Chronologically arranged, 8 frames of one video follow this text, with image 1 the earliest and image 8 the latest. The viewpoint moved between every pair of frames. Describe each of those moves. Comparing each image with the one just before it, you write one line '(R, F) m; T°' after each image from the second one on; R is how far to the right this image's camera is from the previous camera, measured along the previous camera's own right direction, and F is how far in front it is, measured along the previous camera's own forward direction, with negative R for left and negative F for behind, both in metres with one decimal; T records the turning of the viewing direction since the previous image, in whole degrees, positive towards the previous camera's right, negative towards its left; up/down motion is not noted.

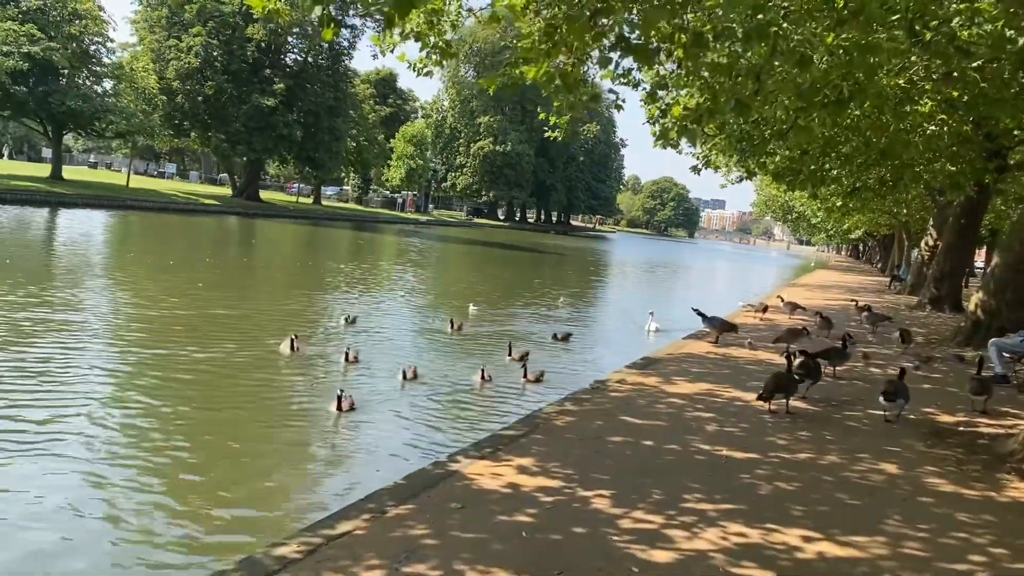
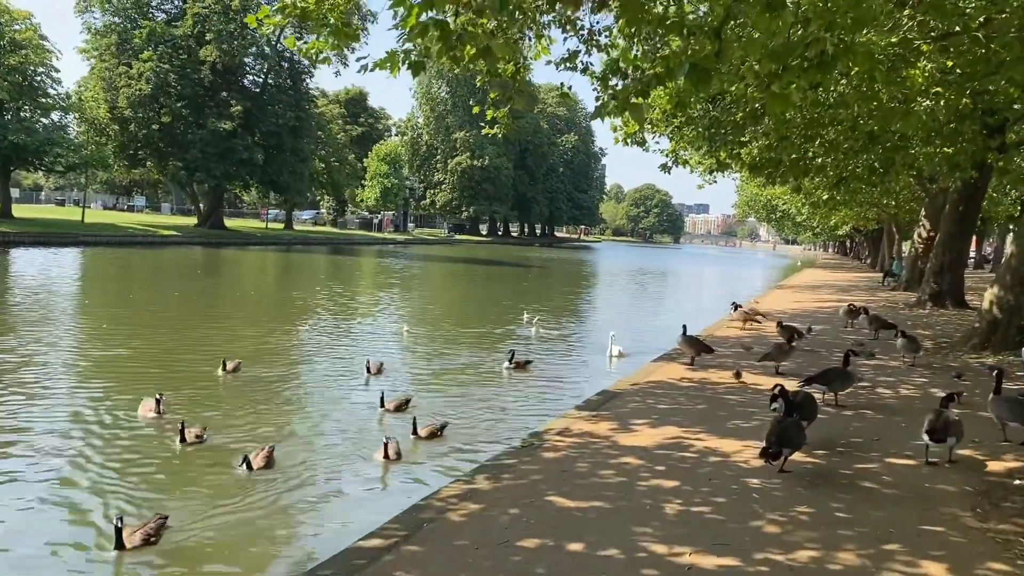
(+0.7, +2.1) m; +1°
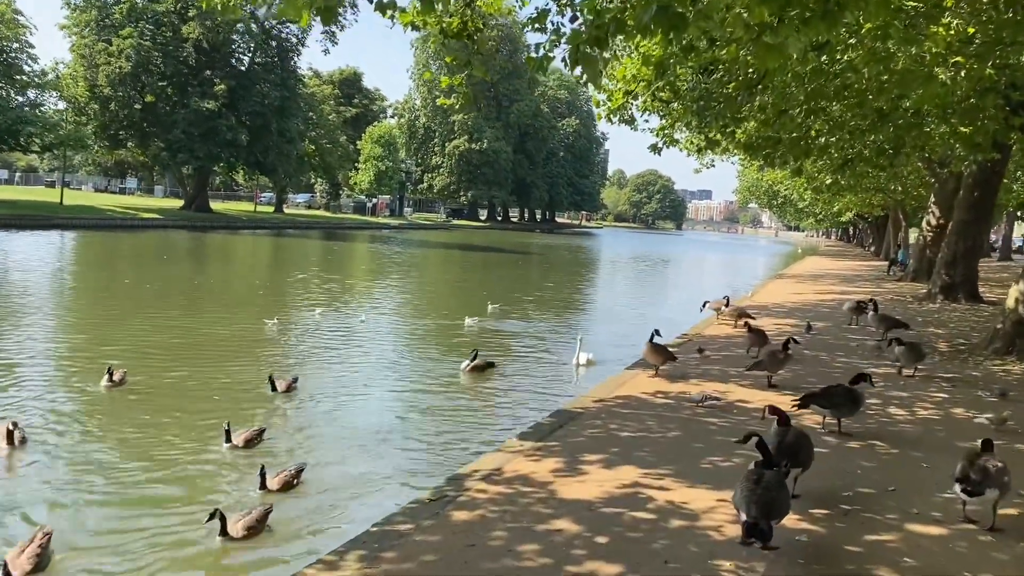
(+0.6, +1.6) m; 0°
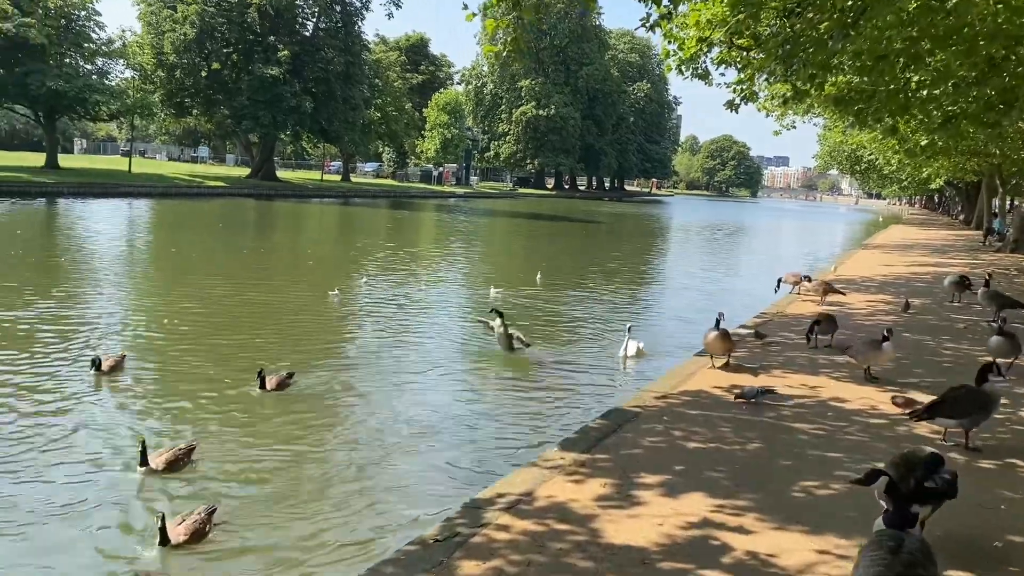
(+0.2, +1.3) m; -4°
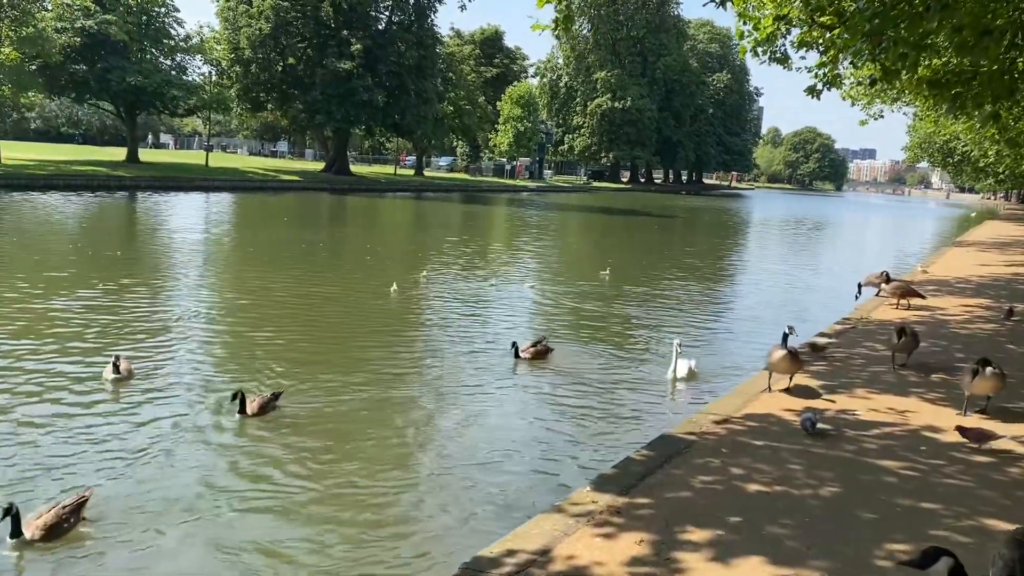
(+0.3, +0.8) m; -5°
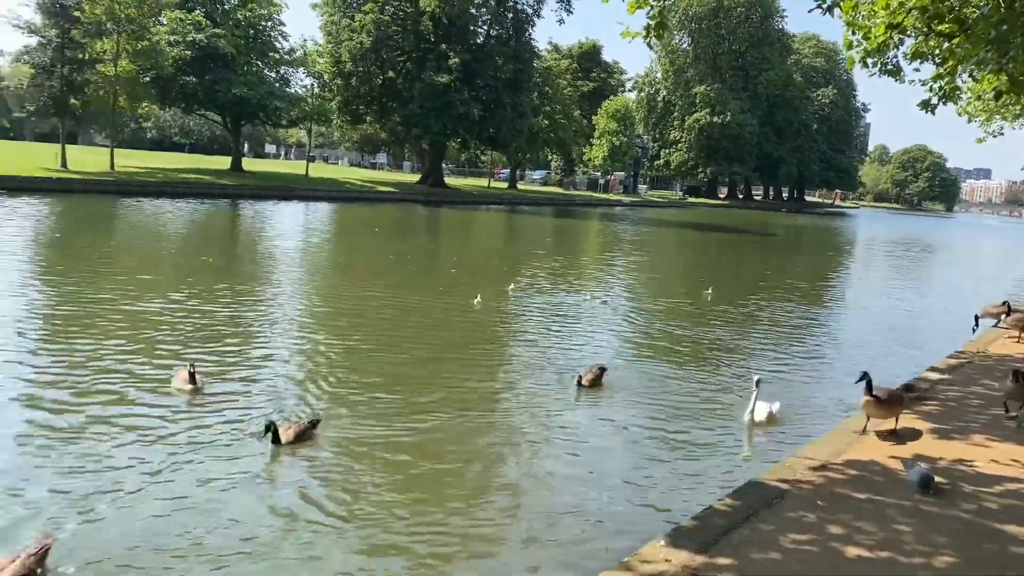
(+0.1, +0.4) m; -6°
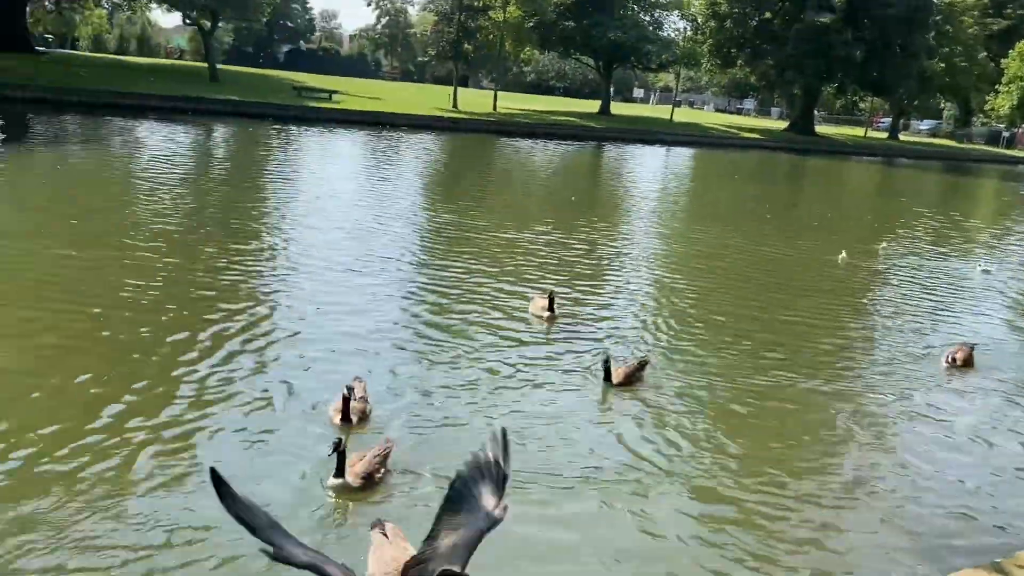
(0.0, +0.1) m; -23°
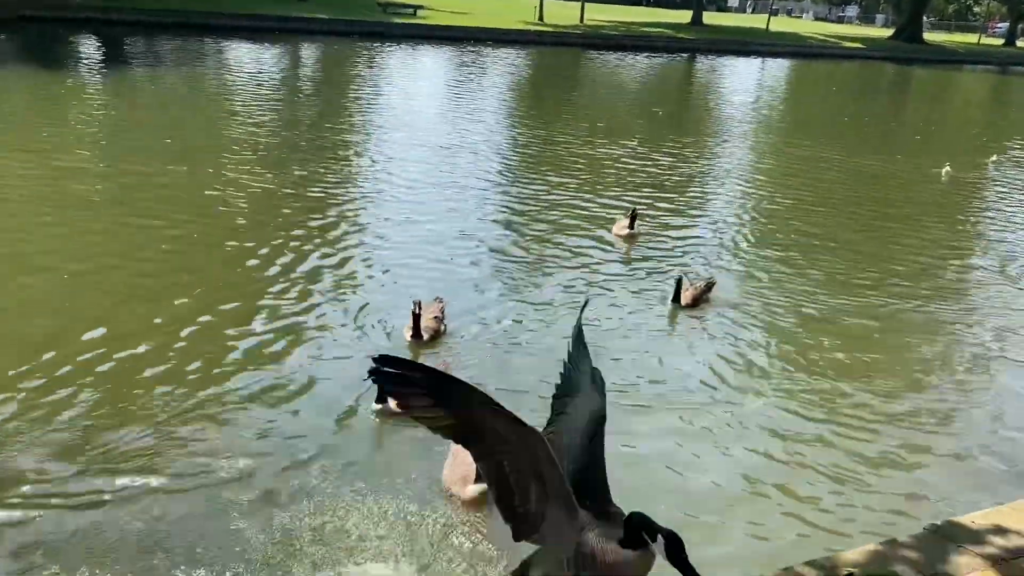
(0.0, 0.0) m; -6°
